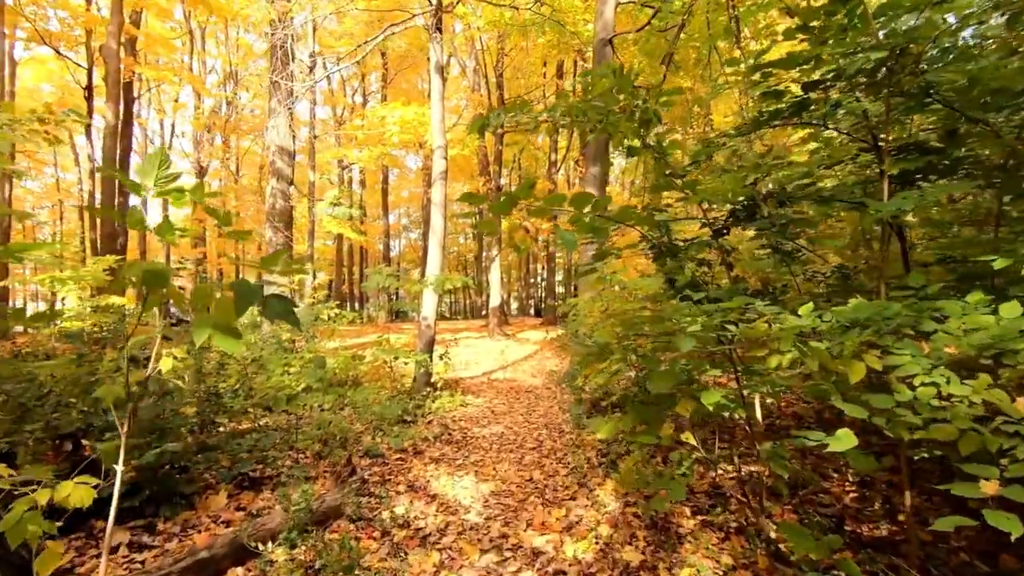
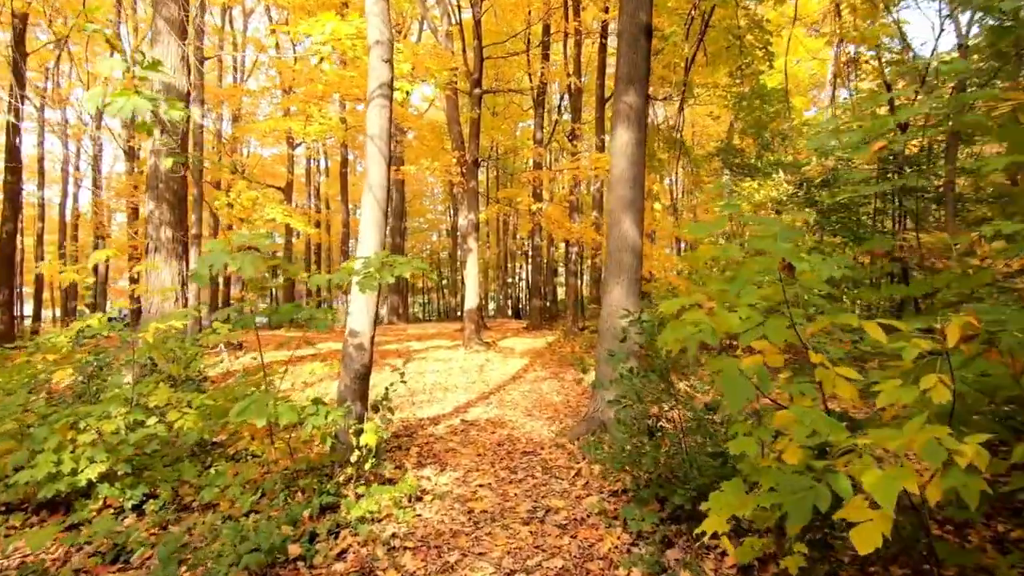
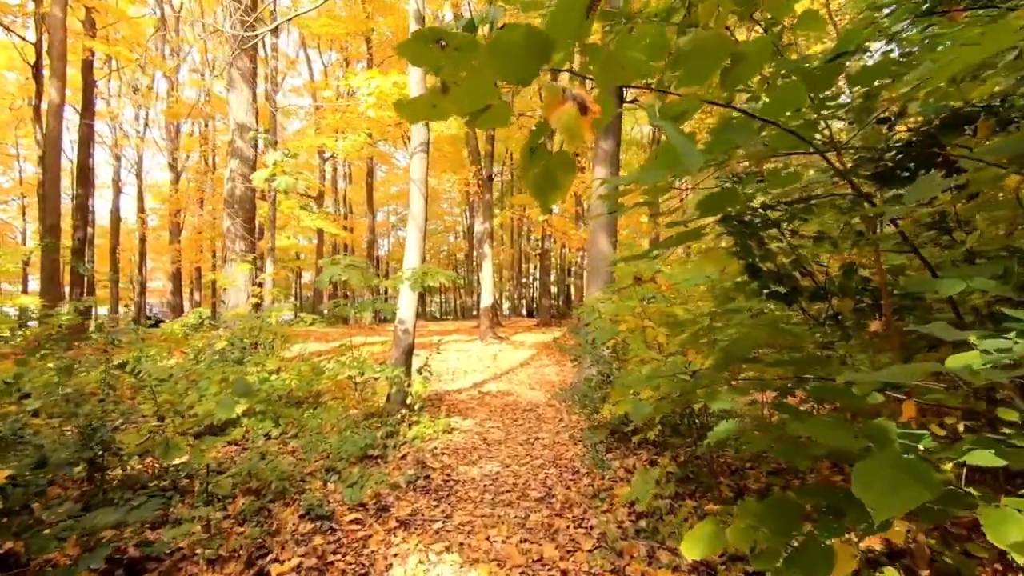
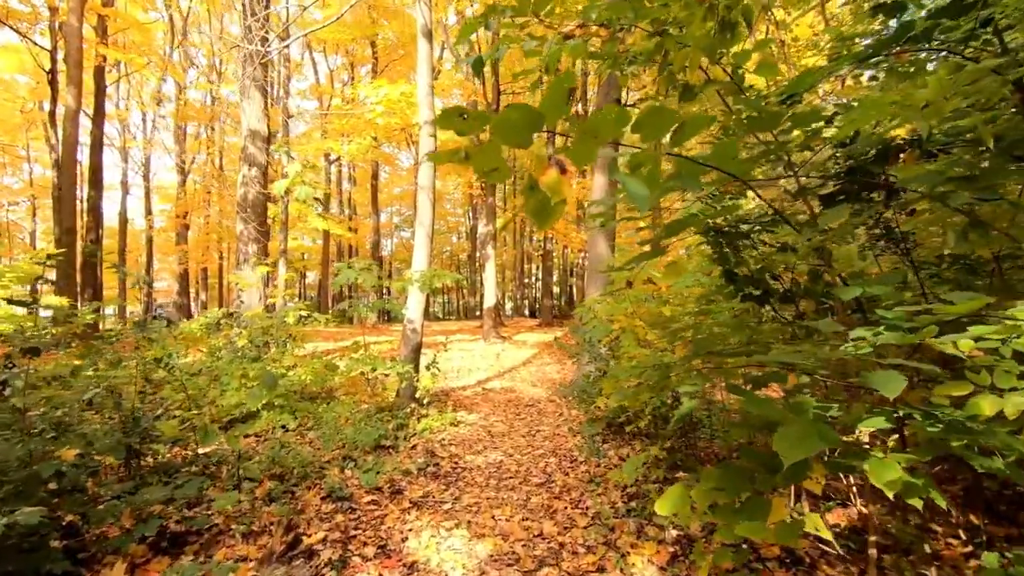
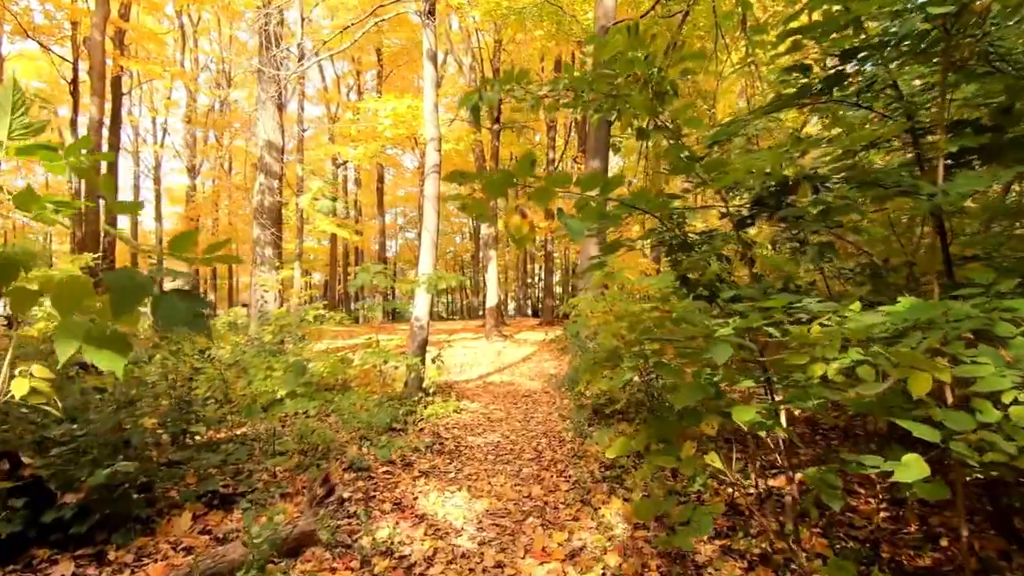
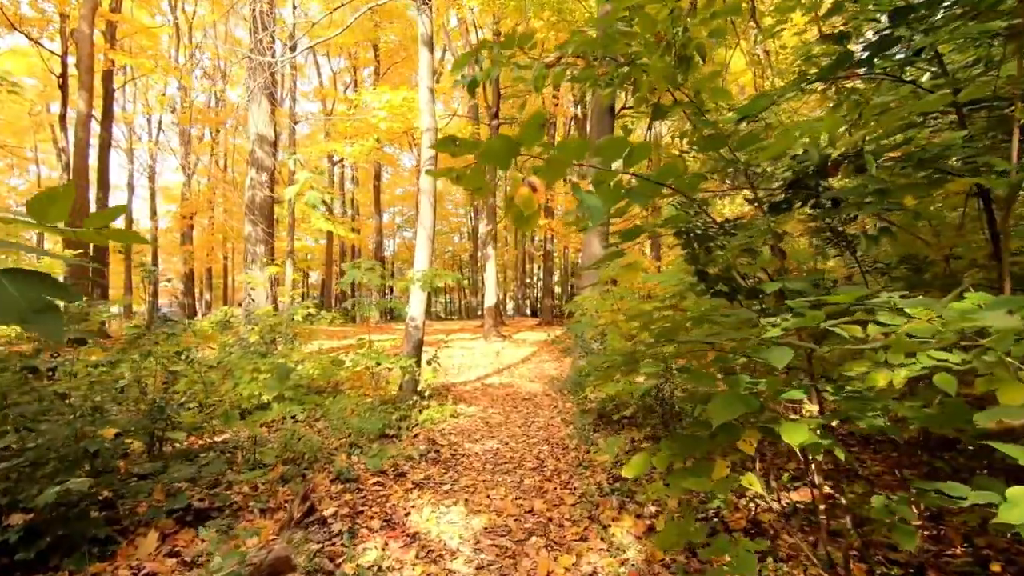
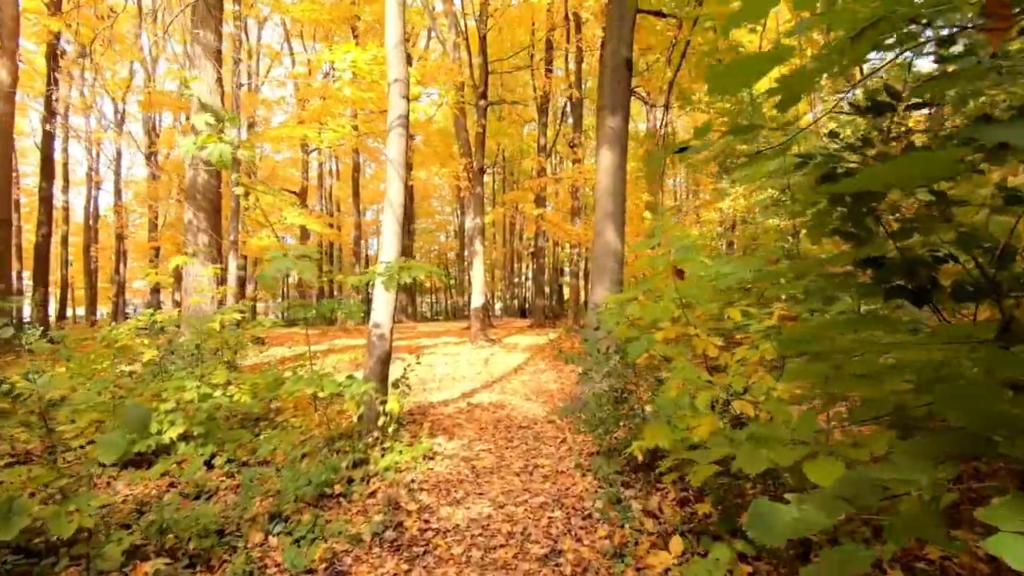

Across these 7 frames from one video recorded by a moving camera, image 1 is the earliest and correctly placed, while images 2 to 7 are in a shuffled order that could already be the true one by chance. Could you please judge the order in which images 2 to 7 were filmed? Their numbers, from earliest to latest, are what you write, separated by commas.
5, 6, 4, 3, 7, 2
